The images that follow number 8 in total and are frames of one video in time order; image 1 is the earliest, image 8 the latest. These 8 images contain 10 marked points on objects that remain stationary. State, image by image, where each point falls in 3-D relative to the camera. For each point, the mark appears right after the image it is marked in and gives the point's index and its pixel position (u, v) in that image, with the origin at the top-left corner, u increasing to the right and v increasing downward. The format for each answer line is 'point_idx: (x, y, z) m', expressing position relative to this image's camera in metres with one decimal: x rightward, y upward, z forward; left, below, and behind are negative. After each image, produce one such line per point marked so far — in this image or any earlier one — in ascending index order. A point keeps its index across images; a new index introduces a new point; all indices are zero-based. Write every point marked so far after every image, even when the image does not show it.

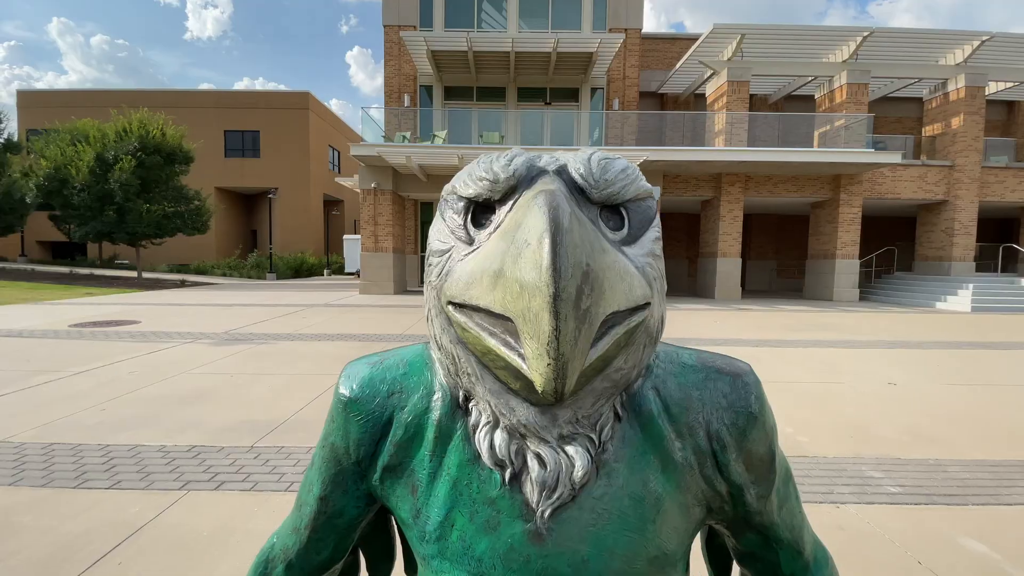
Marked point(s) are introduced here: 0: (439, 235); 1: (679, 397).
0: (-0.1, +0.1, +0.9) m
1: (+0.3, -0.2, +0.9) m
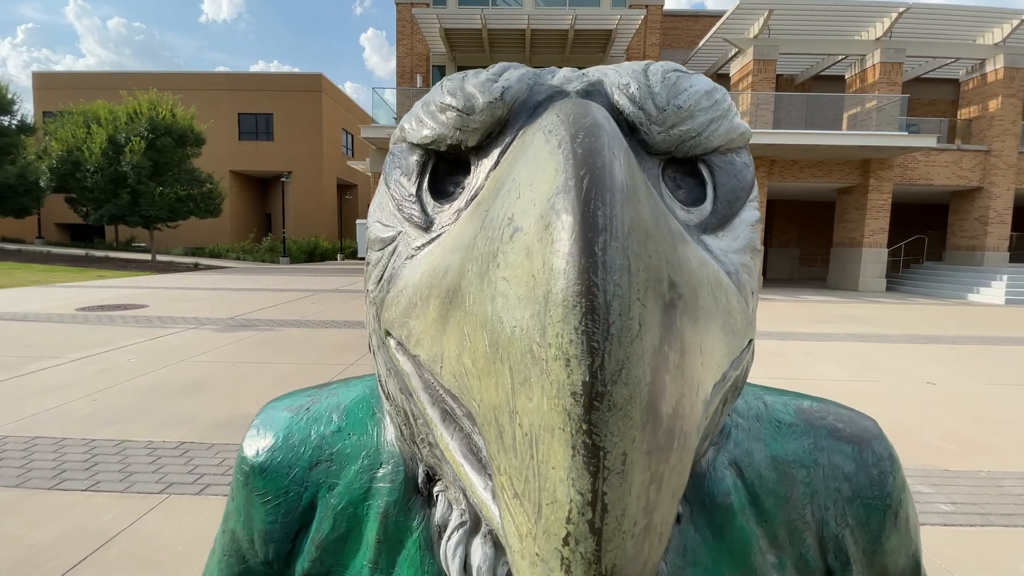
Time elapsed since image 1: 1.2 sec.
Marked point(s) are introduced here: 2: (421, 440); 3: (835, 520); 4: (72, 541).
0: (-0.1, +0.1, +0.6) m
1: (+0.2, -0.2, +0.5) m
2: (-0.1, -0.1, +0.5) m
3: (+0.3, -0.2, +0.5) m
4: (-2.1, -1.2, +2.7) m
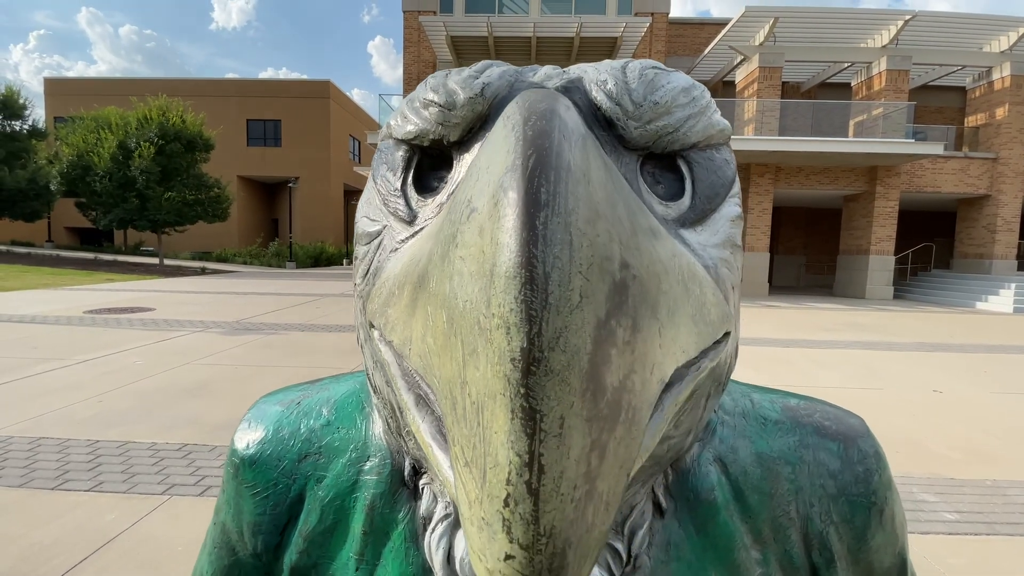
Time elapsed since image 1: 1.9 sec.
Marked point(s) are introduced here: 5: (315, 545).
0: (-0.1, +0.1, +0.6) m
1: (+0.2, -0.2, +0.5) m
2: (-0.1, -0.1, +0.5) m
3: (+0.3, -0.2, +0.5) m
4: (-2.1, -1.2, +2.7) m
5: (-0.2, -0.3, +0.6) m
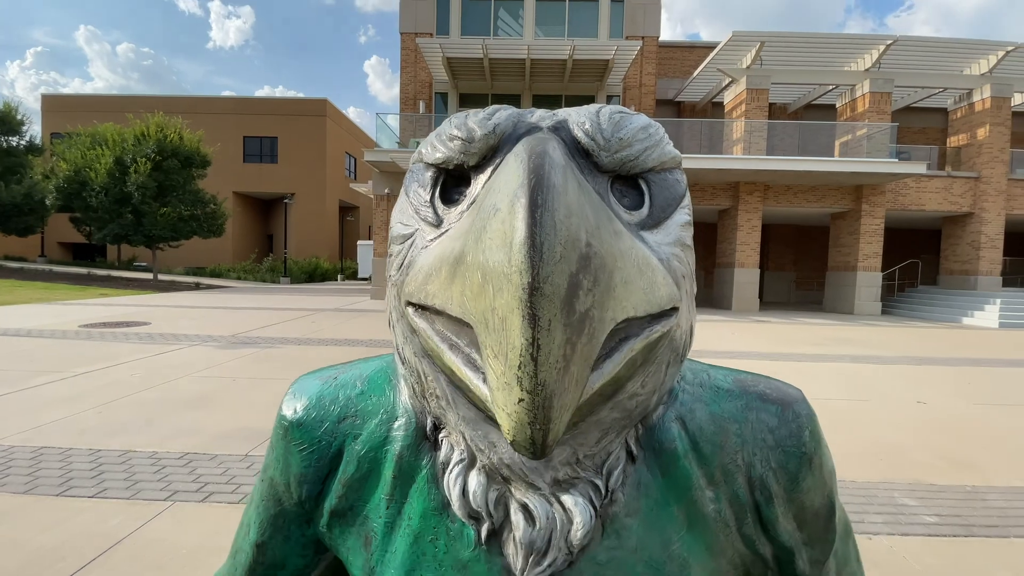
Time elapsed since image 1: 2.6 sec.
0: (-0.1, +0.1, +0.7) m
1: (+0.2, -0.2, +0.7) m
2: (-0.1, -0.1, +0.6) m
3: (+0.3, -0.2, +0.7) m
4: (-2.1, -1.3, +2.8) m
5: (-0.2, -0.3, +0.7) m
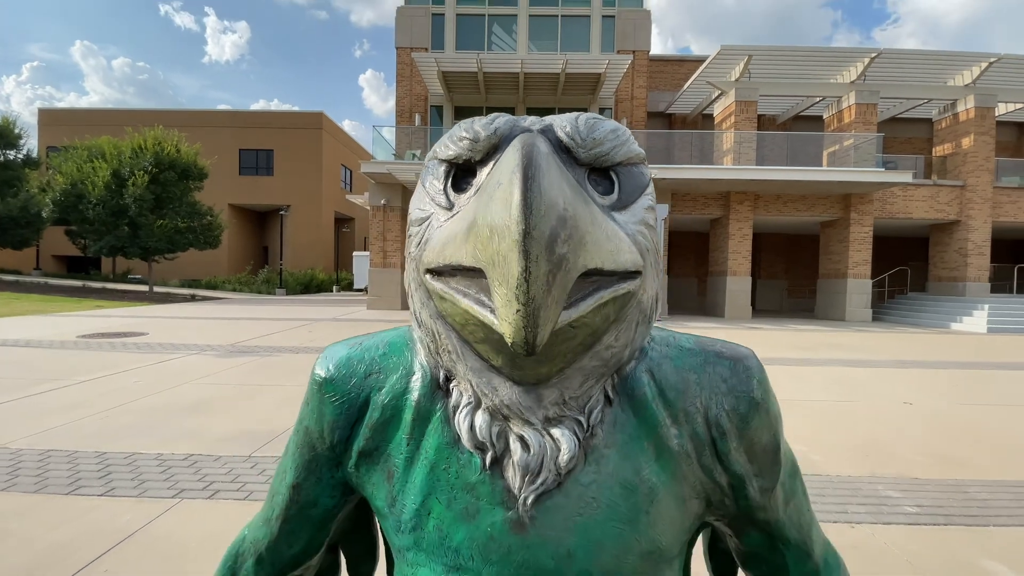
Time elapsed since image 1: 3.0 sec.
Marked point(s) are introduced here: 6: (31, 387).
0: (-0.1, +0.1, +0.8) m
1: (+0.2, -0.1, +0.8) m
2: (-0.1, -0.1, +0.8) m
3: (+0.3, -0.2, +0.8) m
4: (-2.1, -1.3, +2.9) m
5: (-0.2, -0.2, +0.8) m
6: (-5.1, -1.1, +6.0) m
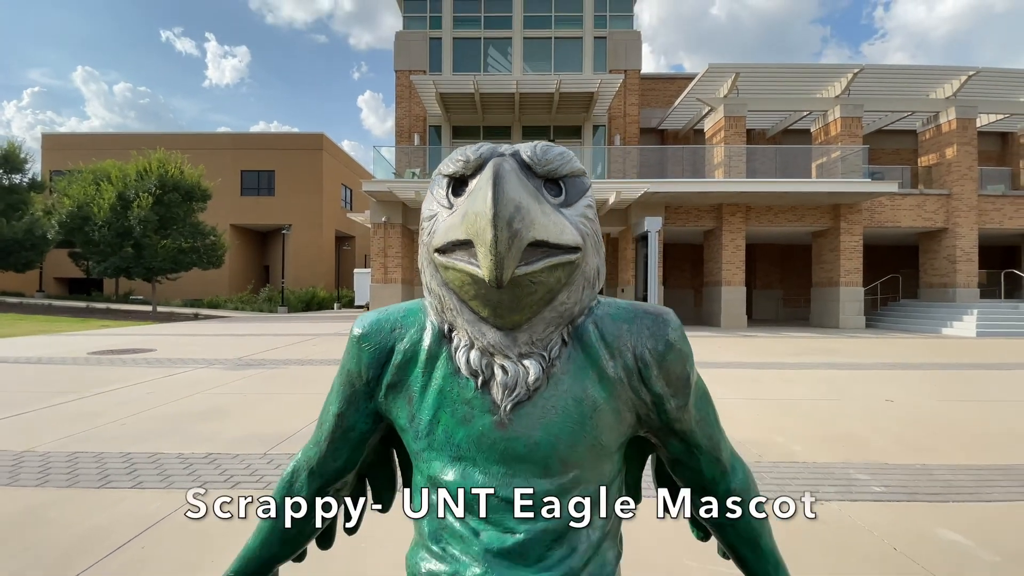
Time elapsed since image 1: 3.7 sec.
0: (-0.2, +0.2, +1.2) m
1: (+0.2, -0.1, +1.1) m
2: (-0.1, 0.0, +1.1) m
3: (+0.3, -0.1, +1.1) m
4: (-2.2, -1.3, +3.2) m
5: (-0.2, -0.2, +1.2) m
6: (-5.2, -1.2, +6.3) m
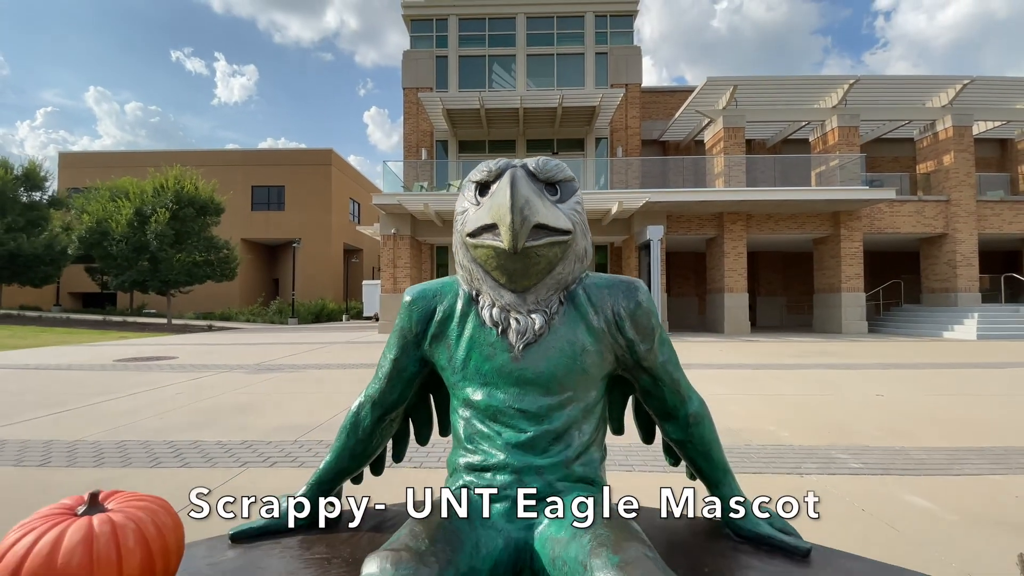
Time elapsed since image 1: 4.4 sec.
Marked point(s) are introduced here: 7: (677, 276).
0: (-0.1, +0.2, +1.6) m
1: (+0.2, 0.0, +1.5) m
2: (-0.1, 0.0, +1.5) m
3: (+0.3, -0.1, +1.5) m
4: (-2.1, -1.3, +3.6) m
5: (-0.2, -0.1, +1.6) m
6: (-5.1, -1.3, +6.8) m
7: (+5.7, +0.4, +19.5) m
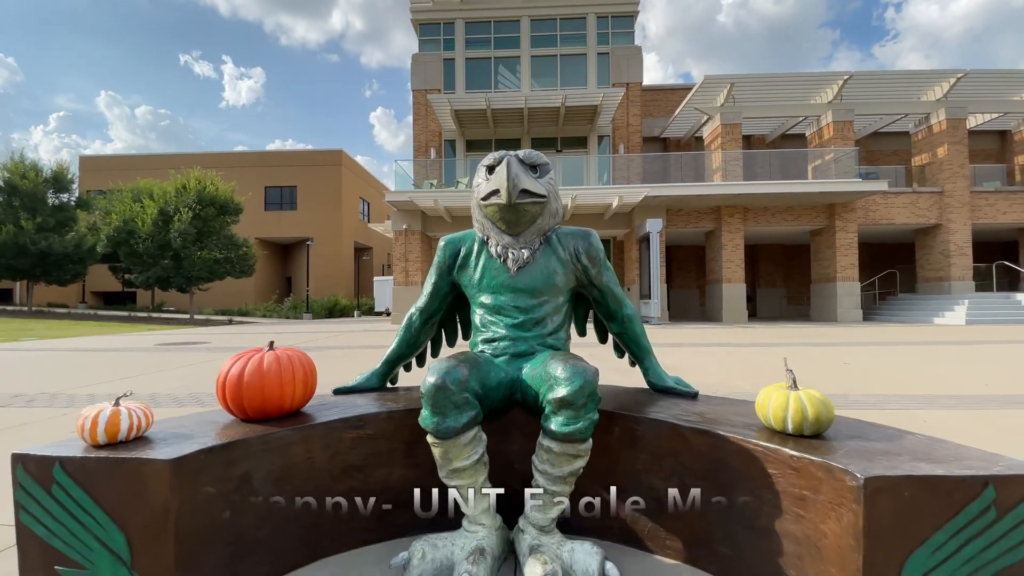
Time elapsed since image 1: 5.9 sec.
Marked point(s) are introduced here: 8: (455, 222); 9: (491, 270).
0: (-0.2, +0.5, +2.4) m
1: (+0.2, +0.2, +2.4) m
2: (-0.1, +0.2, +2.3) m
3: (+0.3, +0.2, +2.4) m
4: (-2.1, -1.1, +4.4) m
5: (-0.2, +0.1, +2.4) m
6: (-5.0, -1.1, +7.7) m
7: (+5.9, +0.7, +20.3) m
8: (-1.7, +1.9, +16.5) m
9: (-0.1, +0.1, +2.3) m
